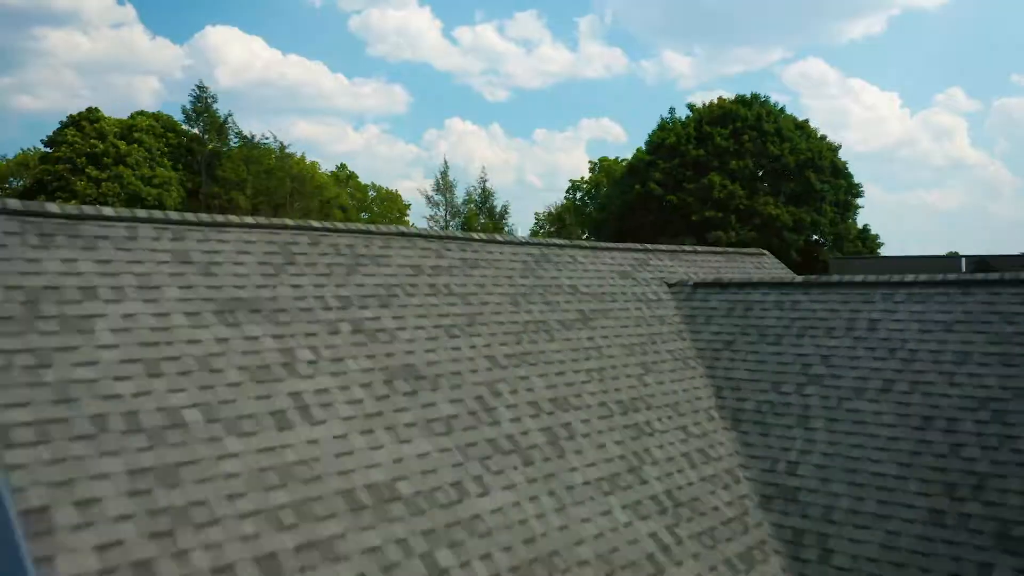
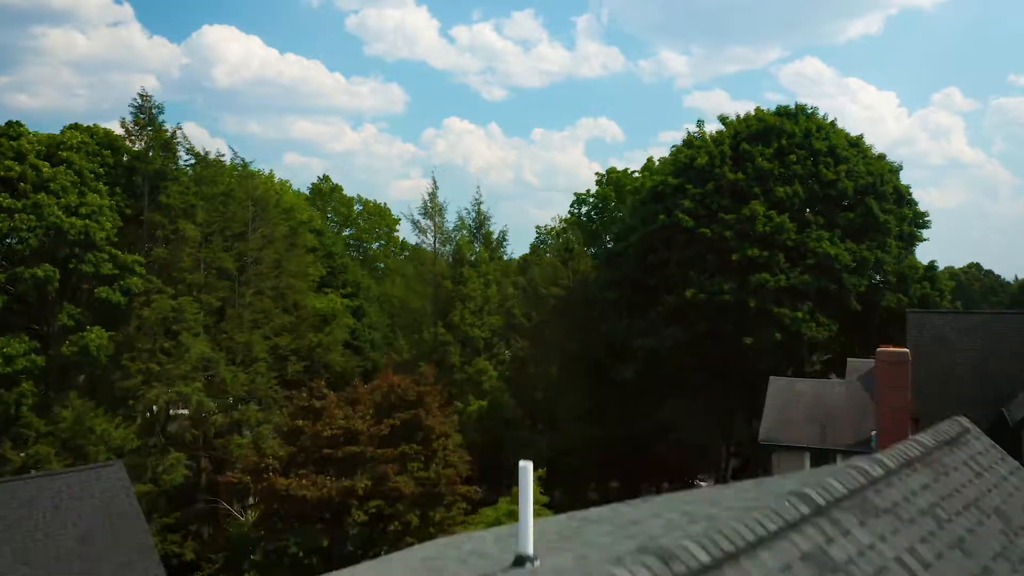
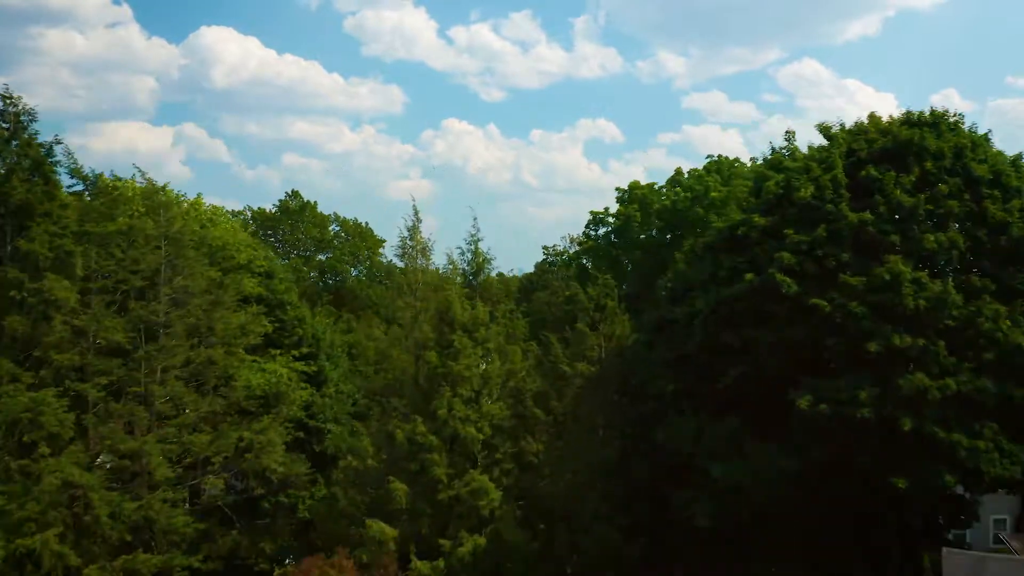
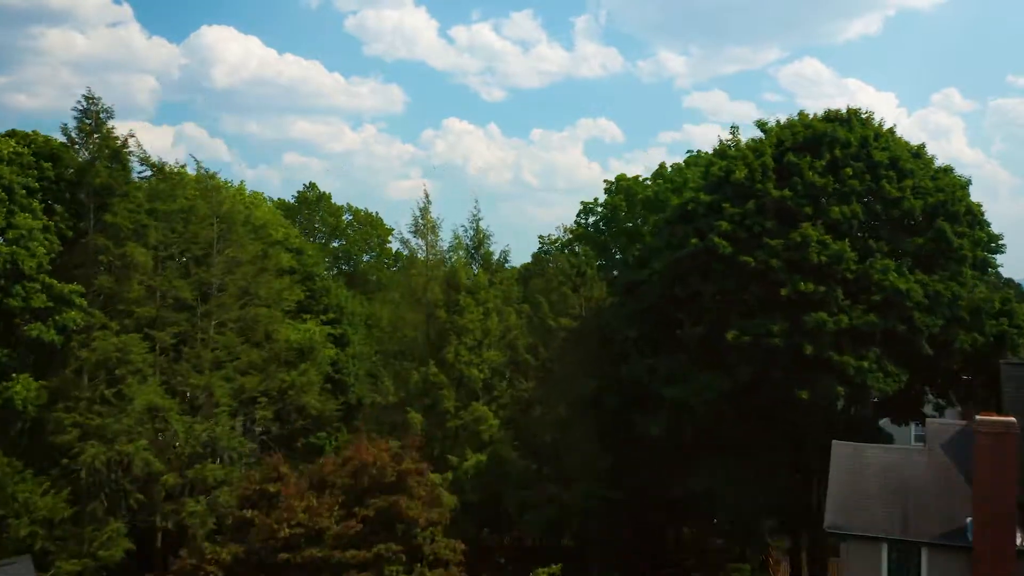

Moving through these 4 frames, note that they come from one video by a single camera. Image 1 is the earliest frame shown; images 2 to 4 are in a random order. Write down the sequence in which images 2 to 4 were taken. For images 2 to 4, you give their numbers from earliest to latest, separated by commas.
2, 4, 3
